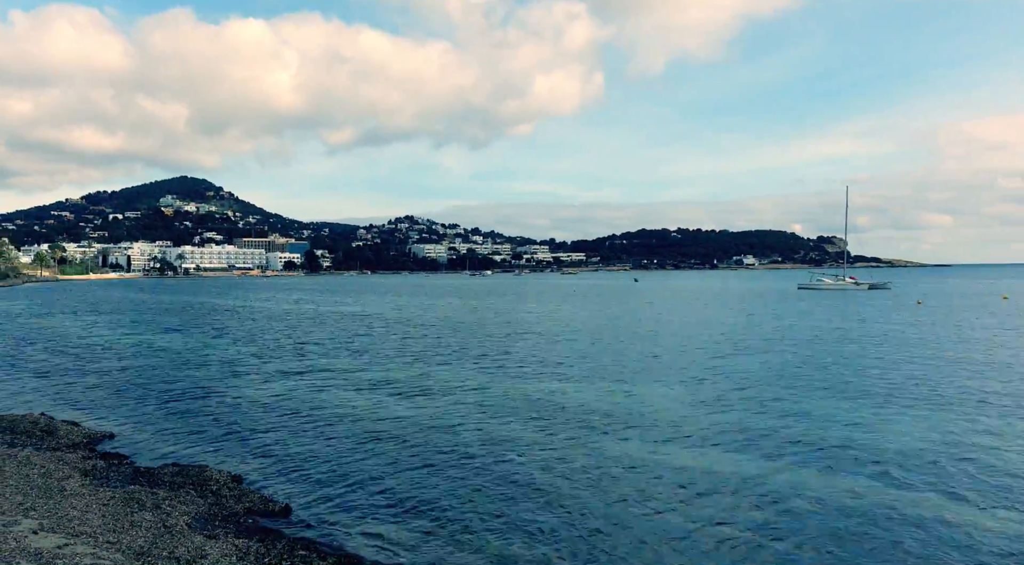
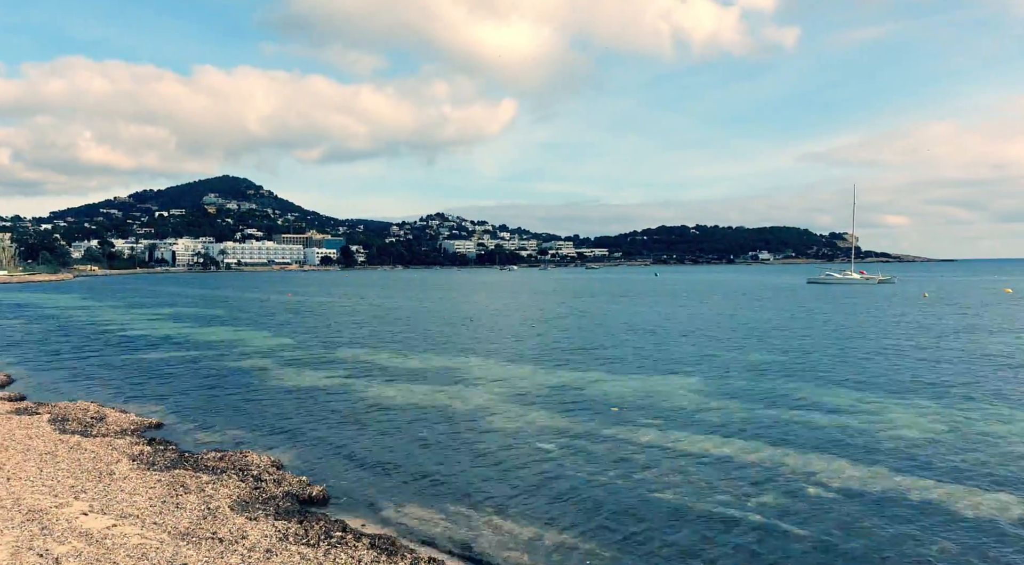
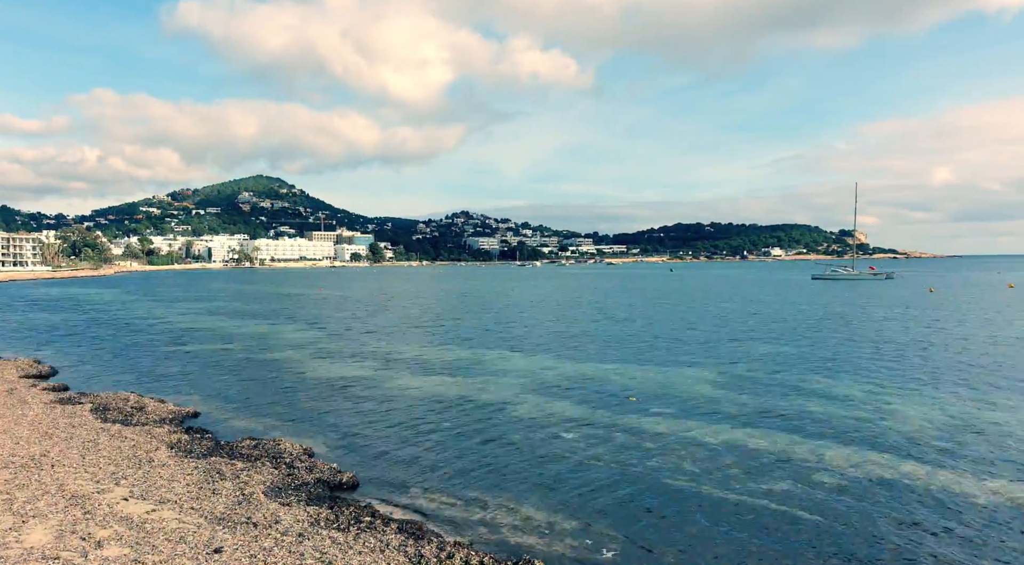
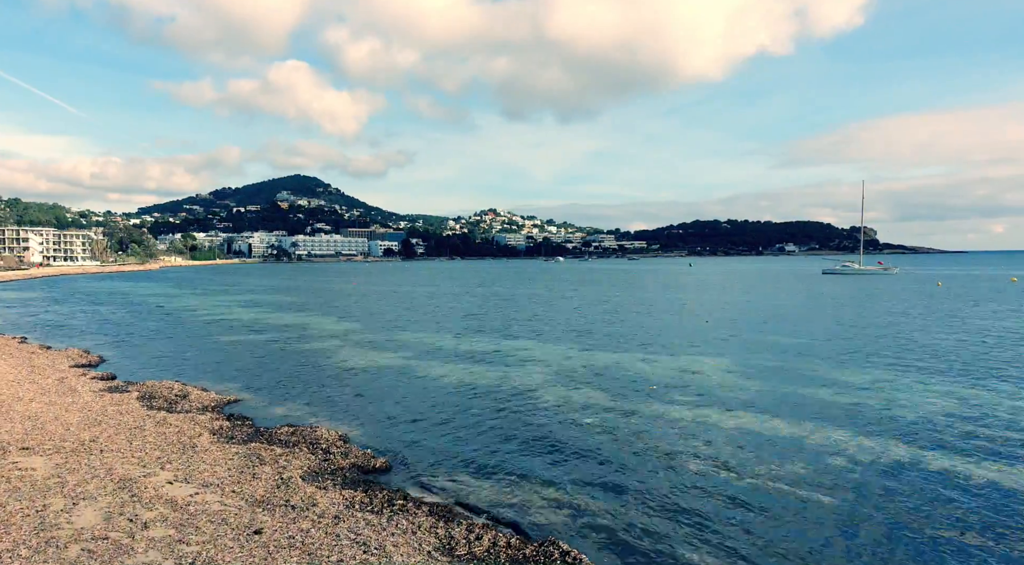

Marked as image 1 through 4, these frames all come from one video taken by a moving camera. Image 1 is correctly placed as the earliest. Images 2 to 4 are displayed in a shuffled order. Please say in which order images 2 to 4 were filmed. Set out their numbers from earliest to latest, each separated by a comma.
2, 3, 4
